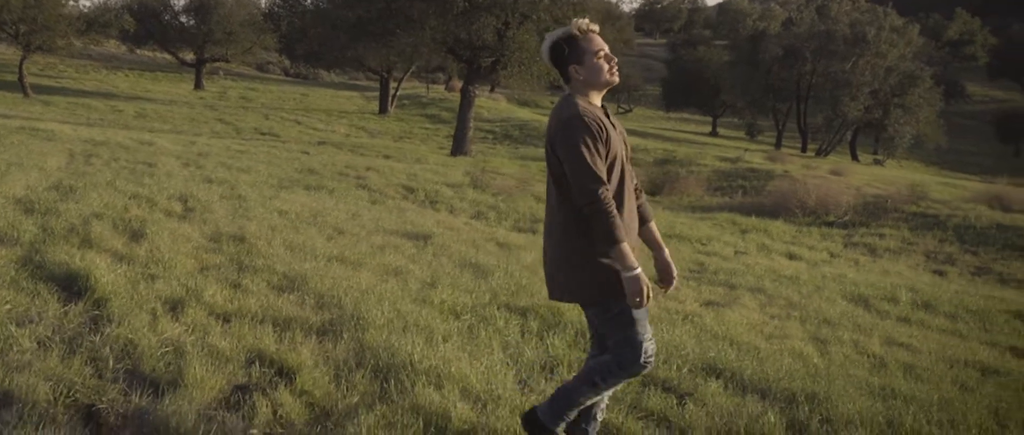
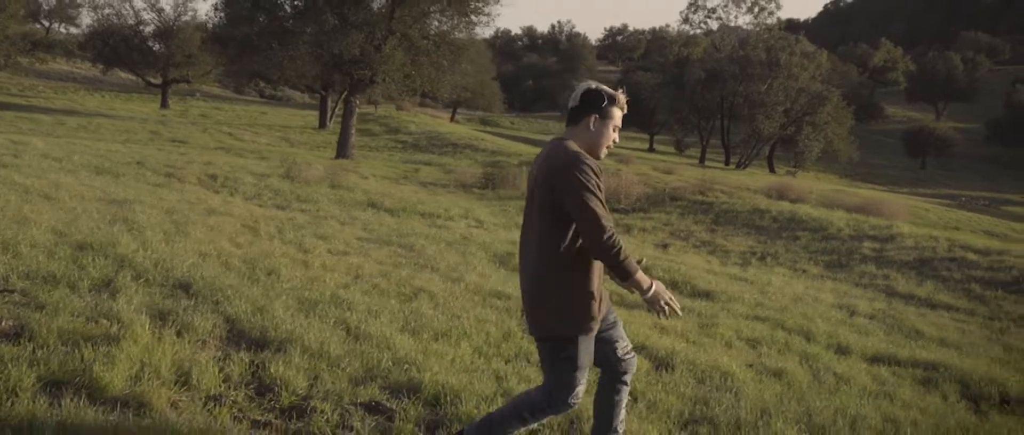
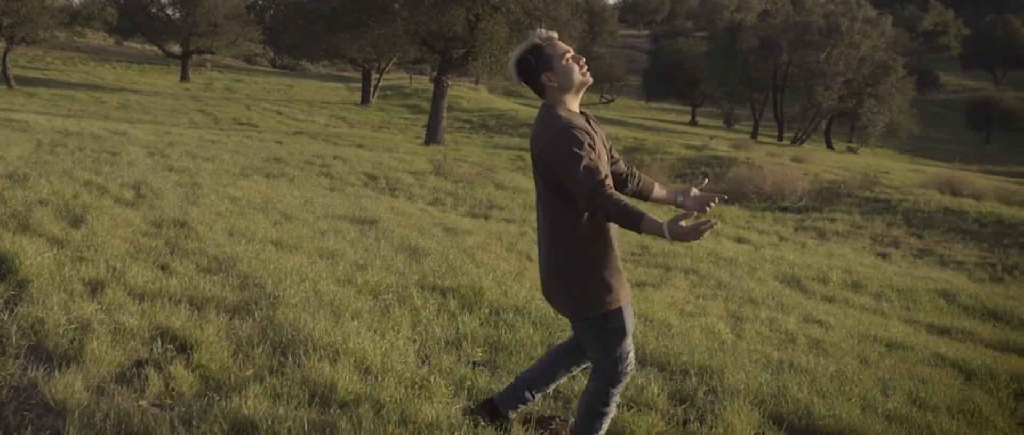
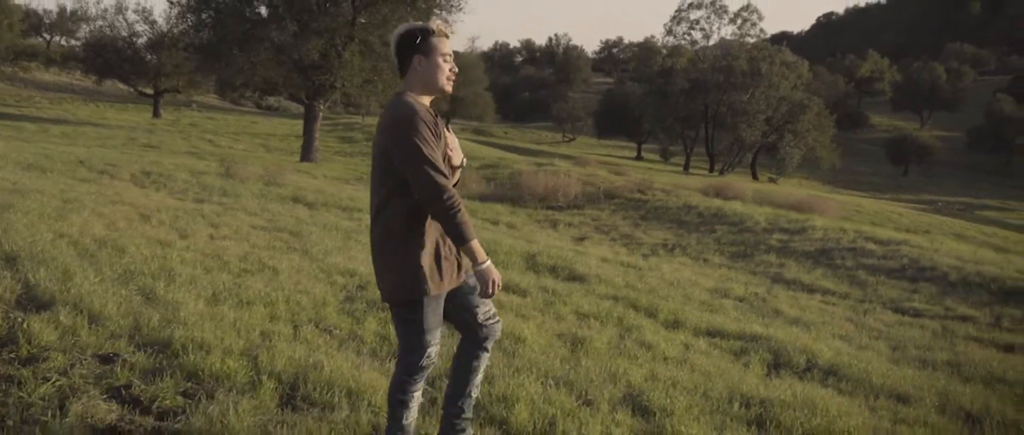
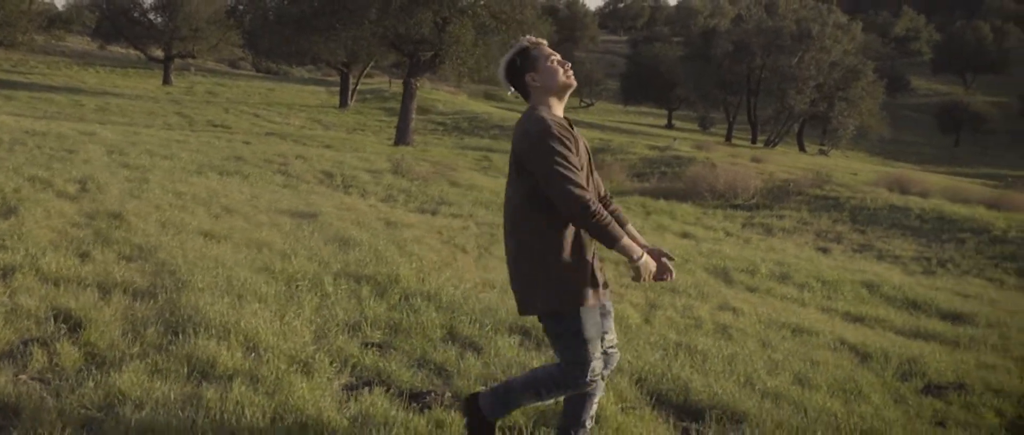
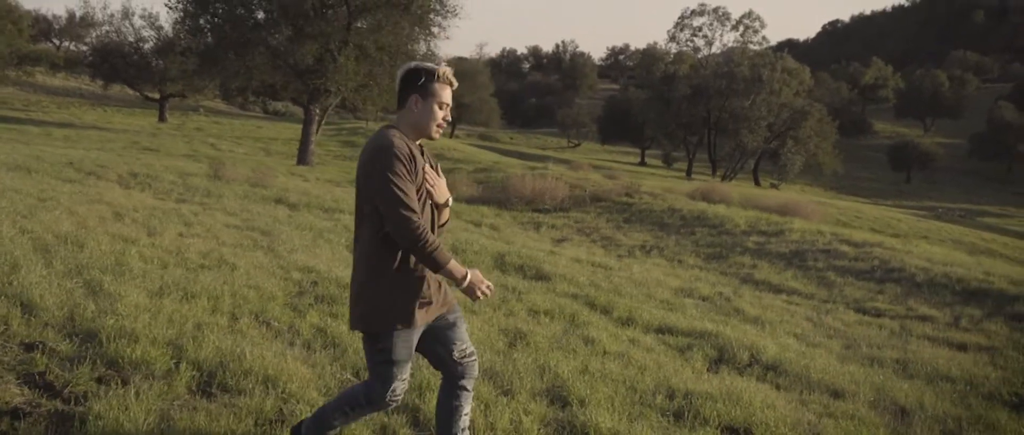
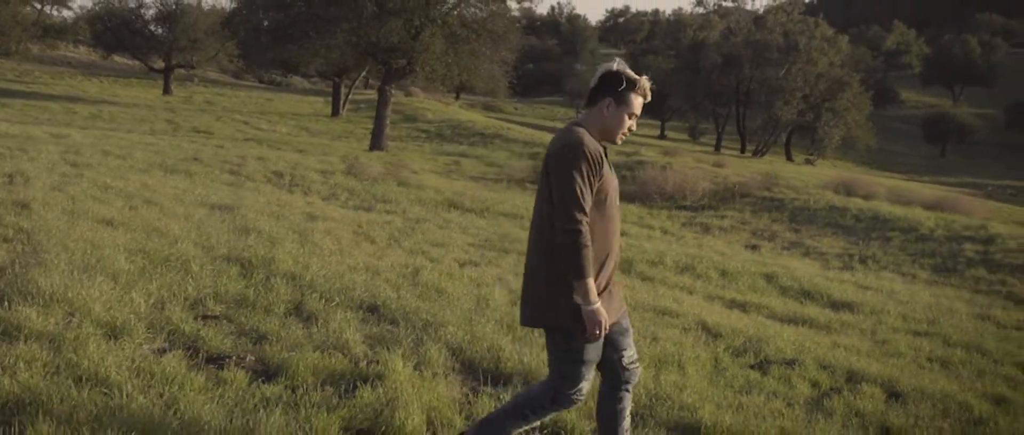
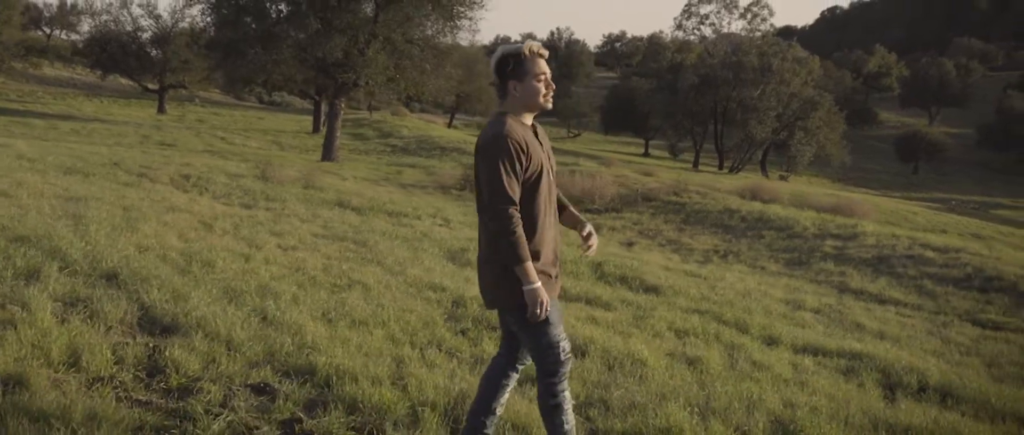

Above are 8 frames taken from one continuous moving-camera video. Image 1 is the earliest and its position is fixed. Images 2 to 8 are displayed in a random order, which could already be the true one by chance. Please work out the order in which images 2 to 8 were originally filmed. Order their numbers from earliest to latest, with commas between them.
3, 5, 7, 2, 8, 4, 6
